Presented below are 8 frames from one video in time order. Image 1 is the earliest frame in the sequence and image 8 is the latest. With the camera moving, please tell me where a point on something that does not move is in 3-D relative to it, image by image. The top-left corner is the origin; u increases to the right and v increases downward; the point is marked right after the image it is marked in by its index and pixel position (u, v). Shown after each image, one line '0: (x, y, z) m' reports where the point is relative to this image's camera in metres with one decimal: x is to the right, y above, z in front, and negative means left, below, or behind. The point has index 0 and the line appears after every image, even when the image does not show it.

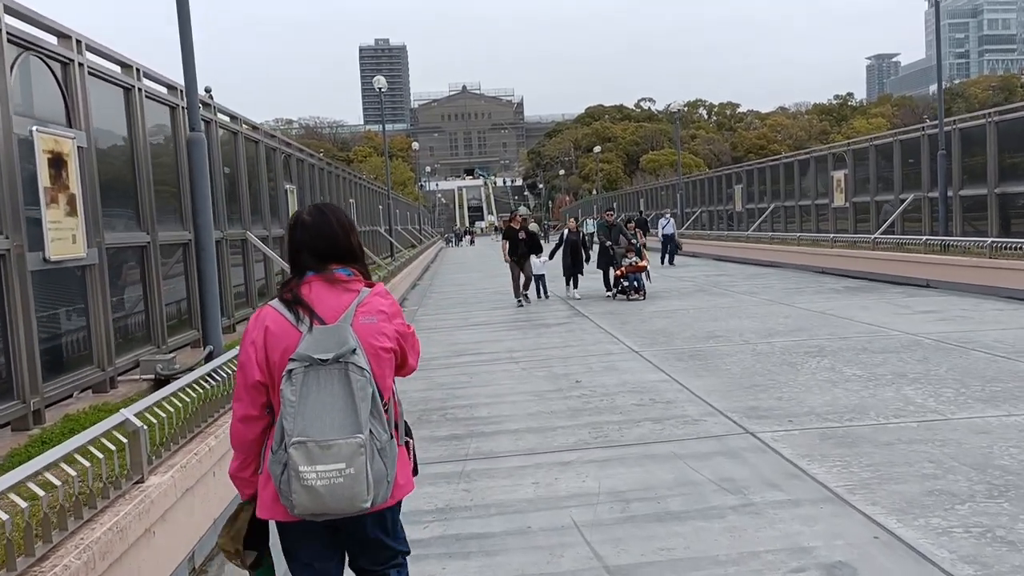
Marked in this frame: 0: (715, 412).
0: (+1.6, -1.0, +7.2) m
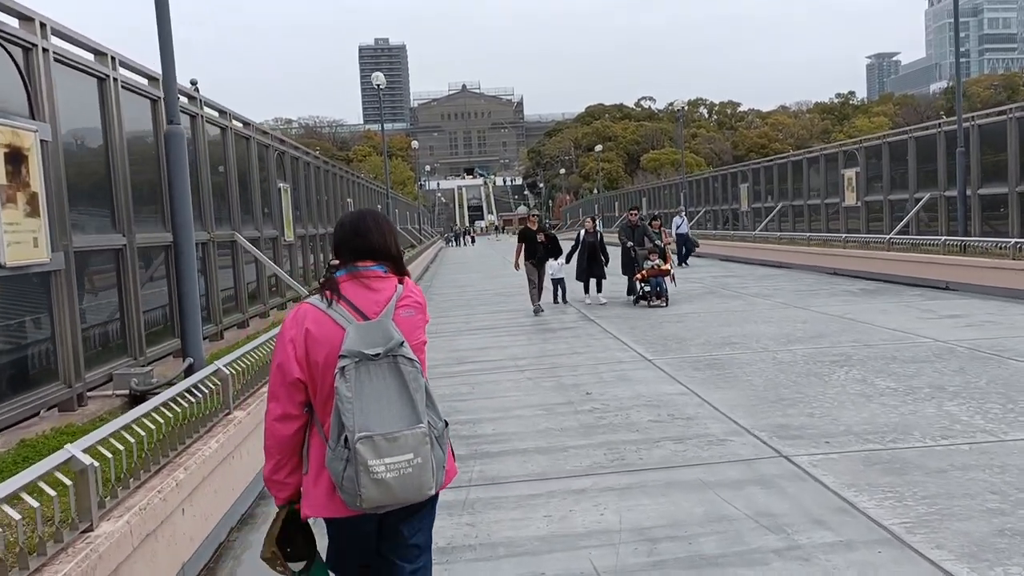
0: (+1.6, -1.0, +6.6) m
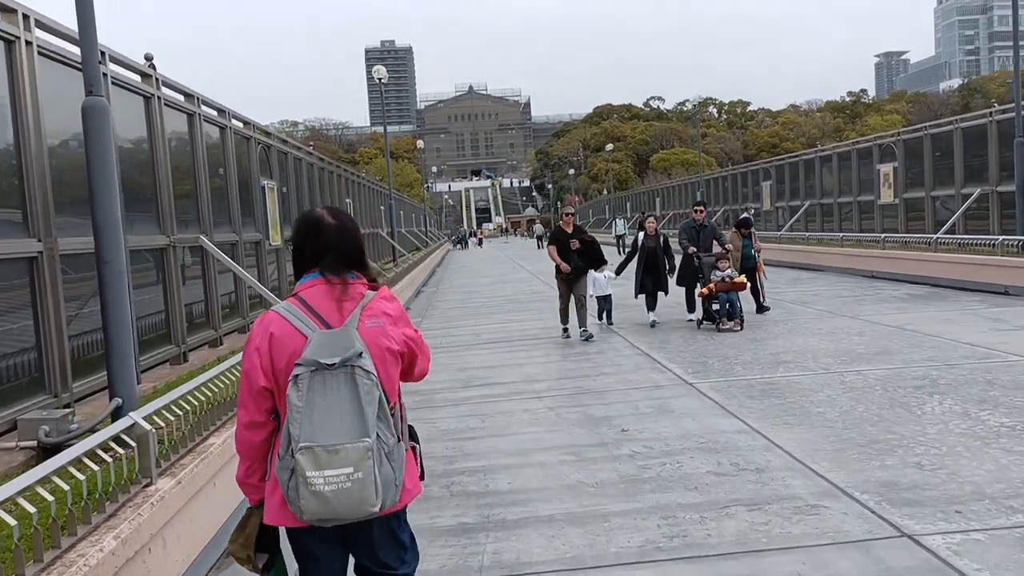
0: (+1.8, -1.1, +5.0) m
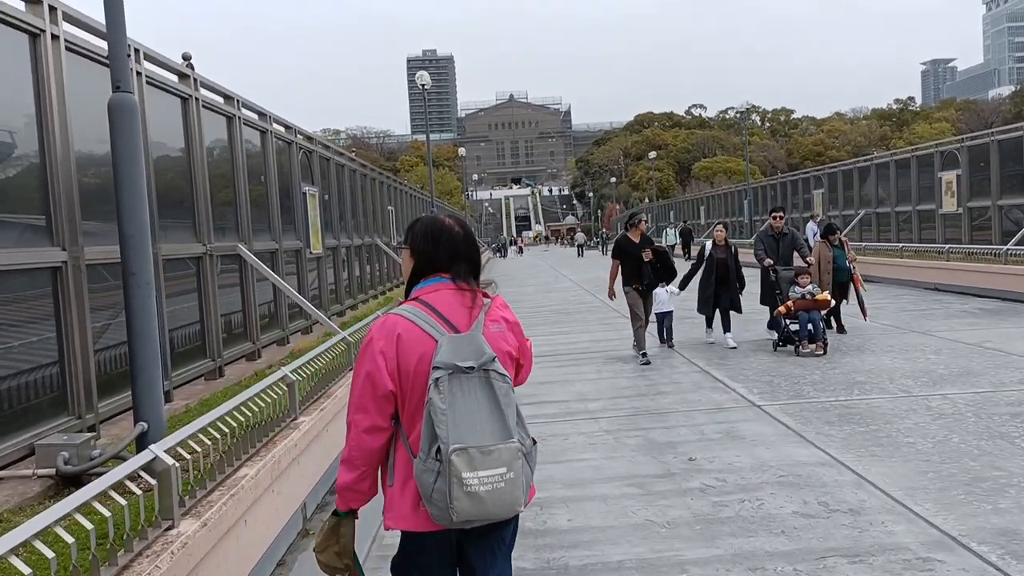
0: (+2.1, -1.2, +4.4) m
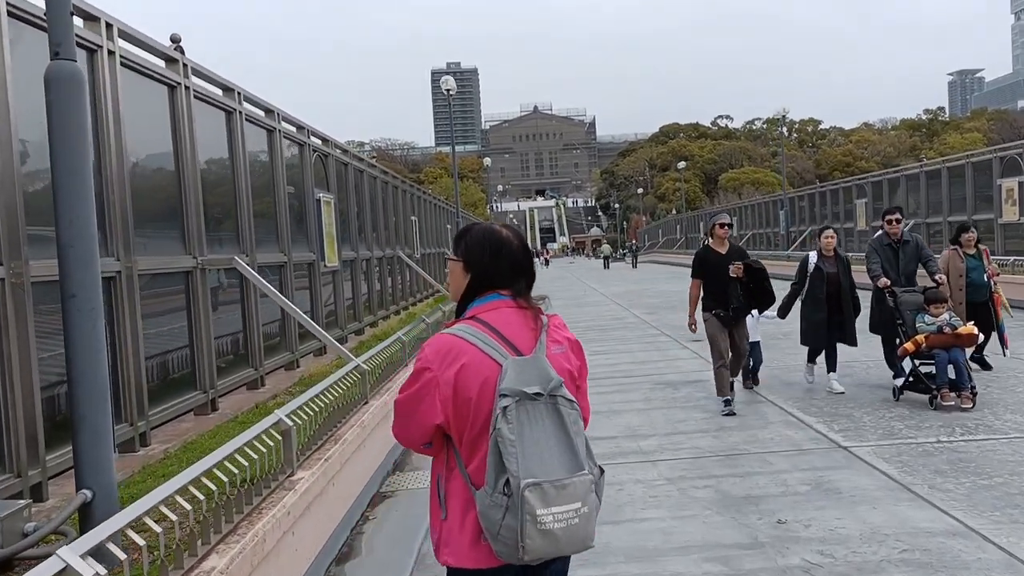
0: (+2.3, -1.3, +3.1) m
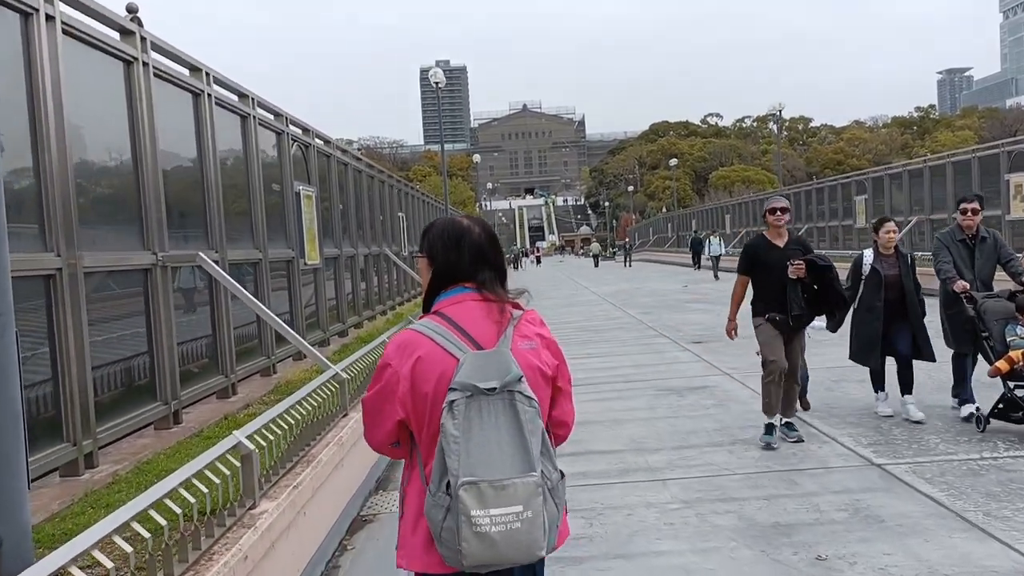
0: (+2.3, -1.3, +2.5) m
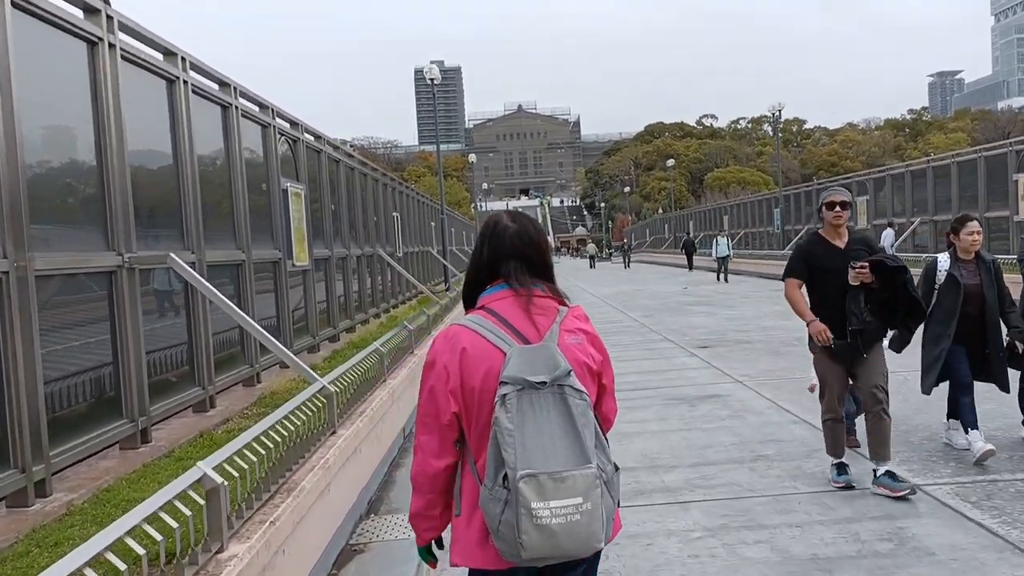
0: (+2.3, -1.3, +1.9) m
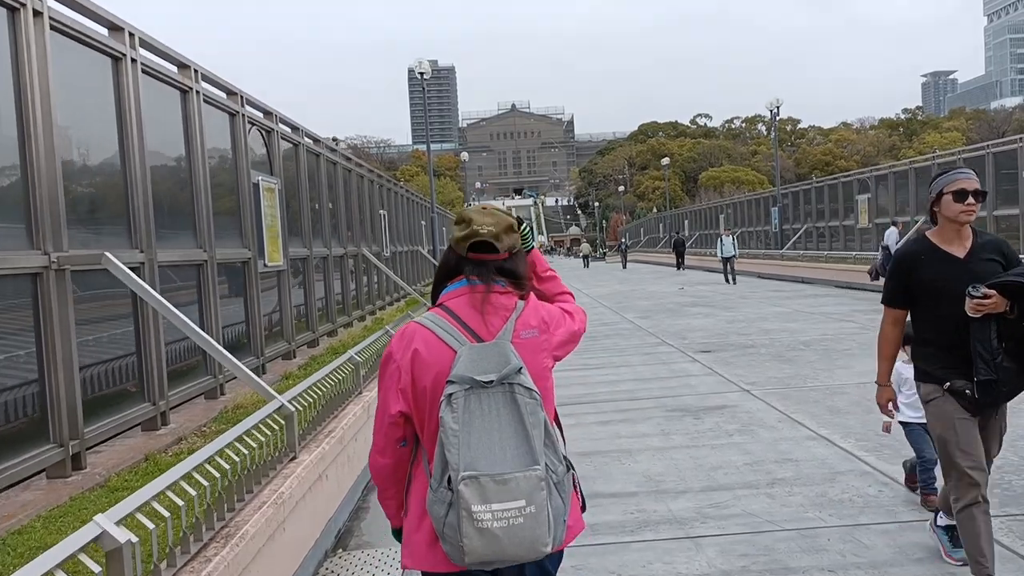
0: (+2.3, -1.4, +1.2) m
